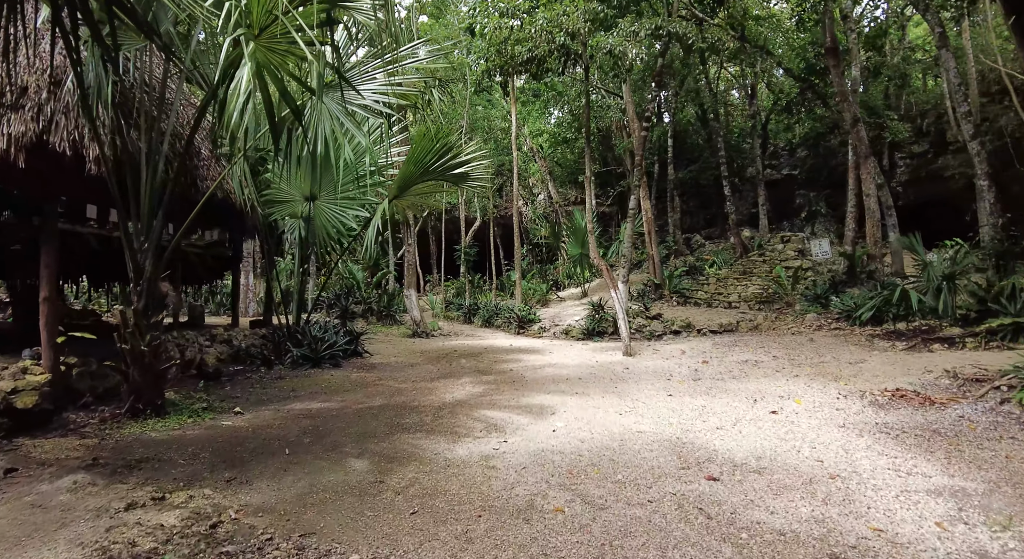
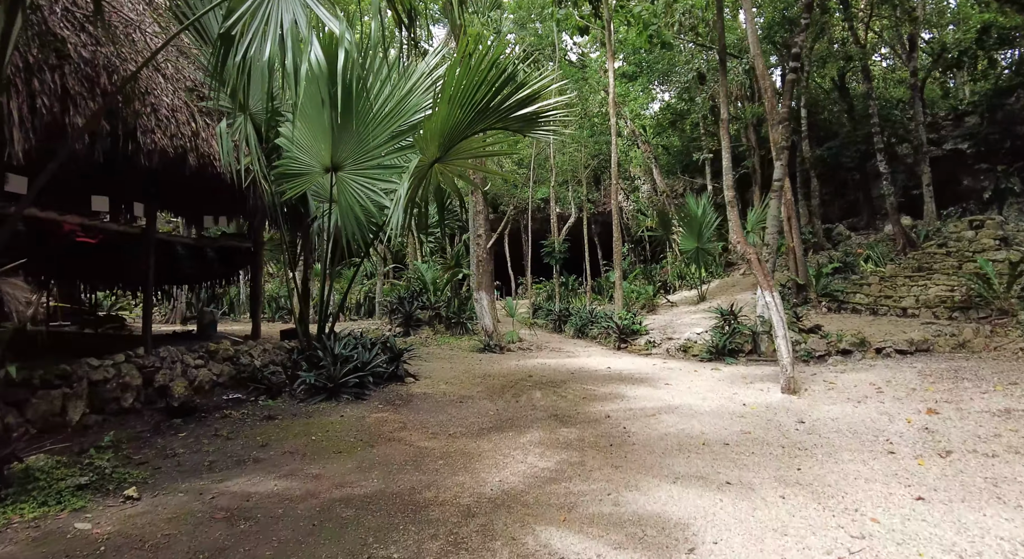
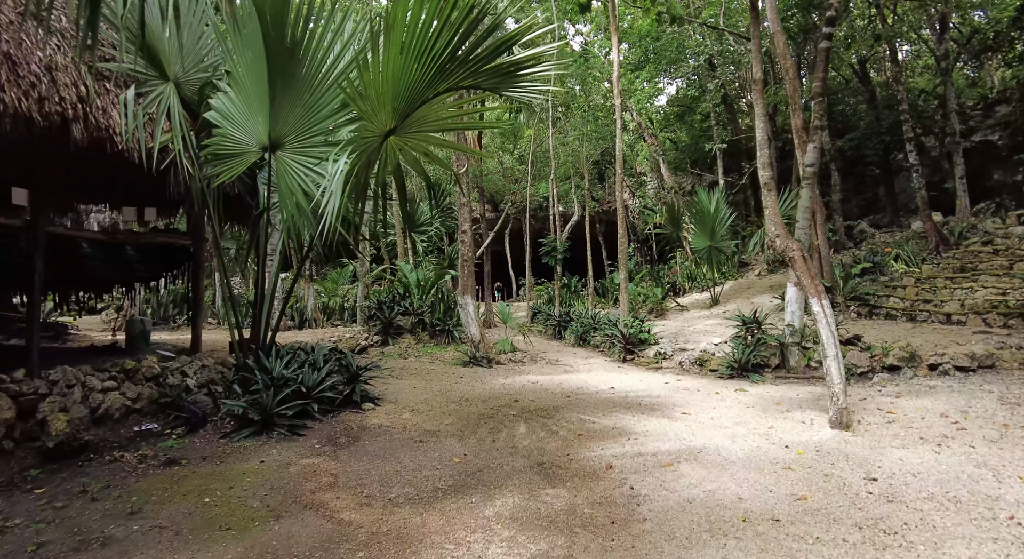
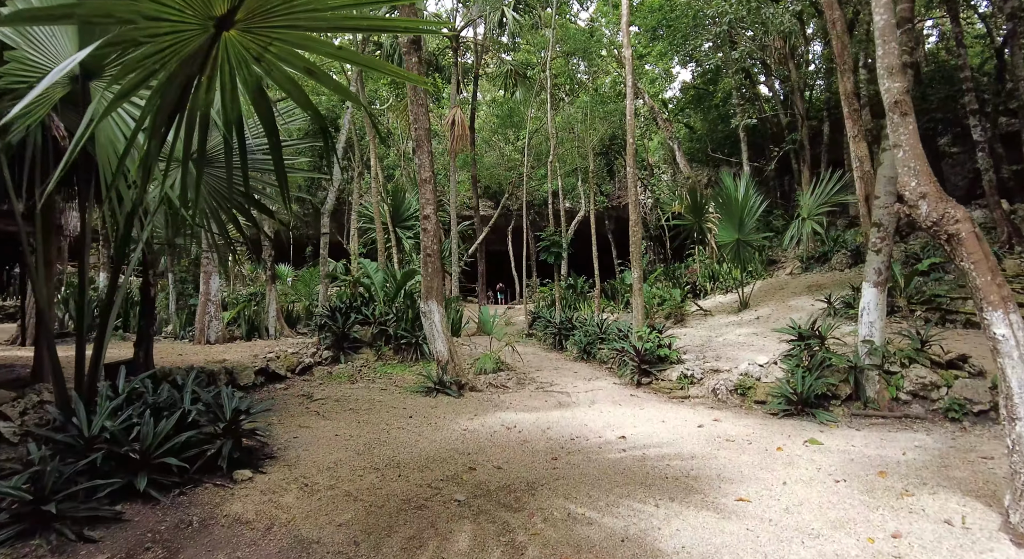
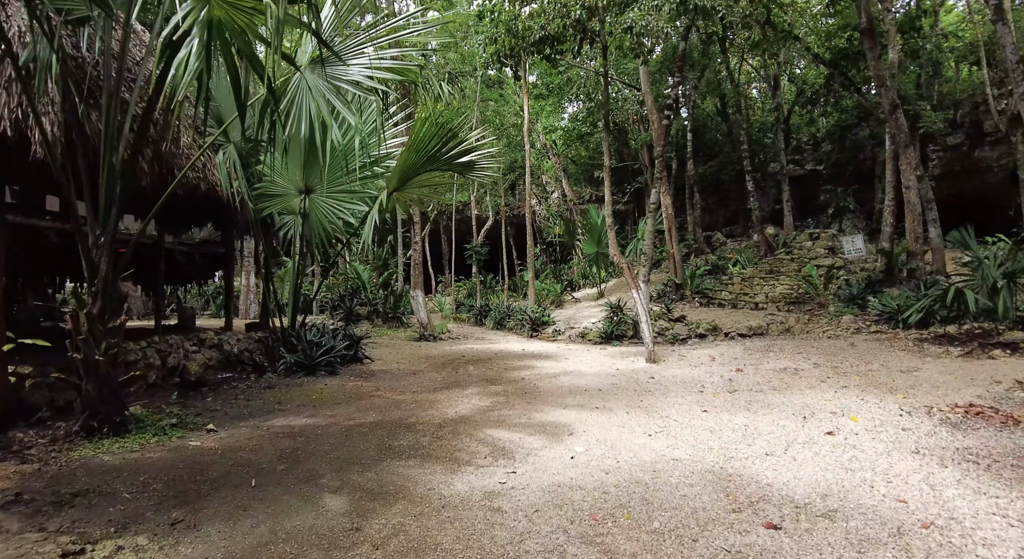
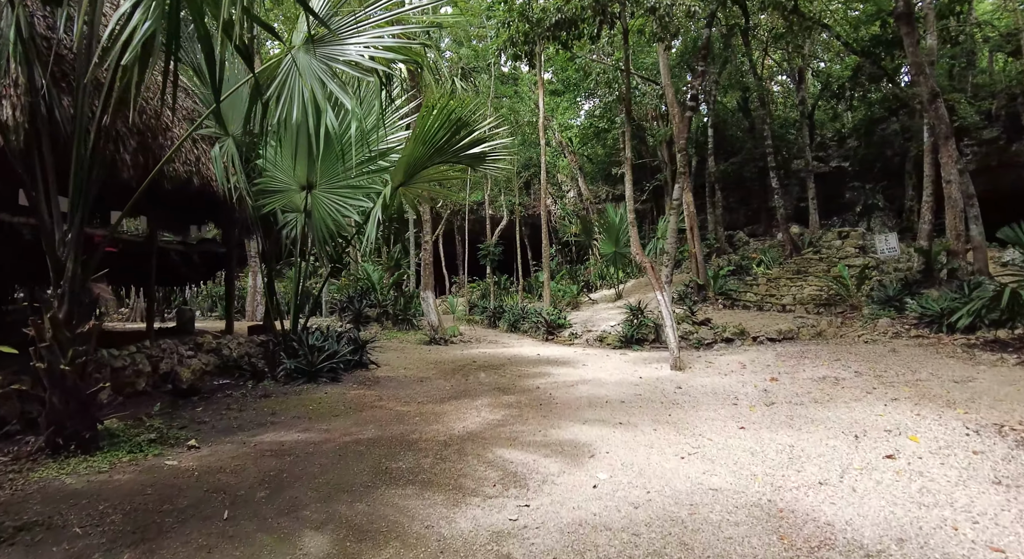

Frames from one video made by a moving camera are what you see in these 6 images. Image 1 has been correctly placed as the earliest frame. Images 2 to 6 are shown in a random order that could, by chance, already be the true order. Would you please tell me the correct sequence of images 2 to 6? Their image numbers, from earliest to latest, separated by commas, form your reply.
5, 6, 2, 3, 4
